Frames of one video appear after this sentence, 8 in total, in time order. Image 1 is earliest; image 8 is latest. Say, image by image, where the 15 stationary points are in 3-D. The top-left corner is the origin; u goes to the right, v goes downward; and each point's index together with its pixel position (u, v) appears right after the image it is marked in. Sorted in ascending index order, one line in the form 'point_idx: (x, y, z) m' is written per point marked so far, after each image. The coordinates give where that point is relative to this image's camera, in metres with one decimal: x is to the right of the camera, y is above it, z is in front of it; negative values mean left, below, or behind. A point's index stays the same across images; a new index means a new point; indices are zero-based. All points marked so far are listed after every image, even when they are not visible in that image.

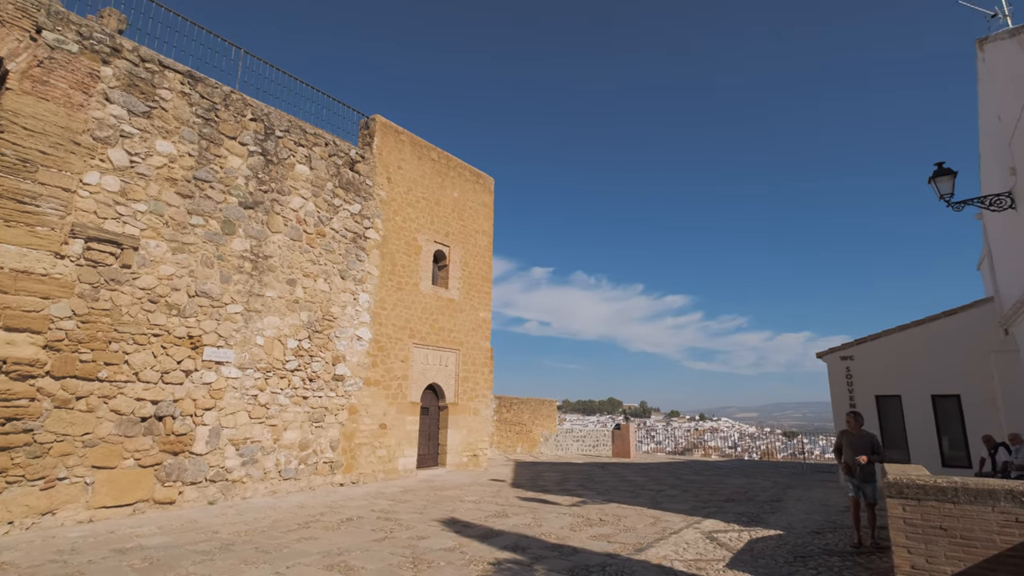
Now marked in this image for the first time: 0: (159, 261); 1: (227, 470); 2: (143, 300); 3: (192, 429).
0: (-4.1, +0.3, +6.3) m
1: (-3.5, -2.2, +6.6) m
2: (-4.2, -0.1, +6.1) m
3: (-3.8, -1.7, +6.3) m
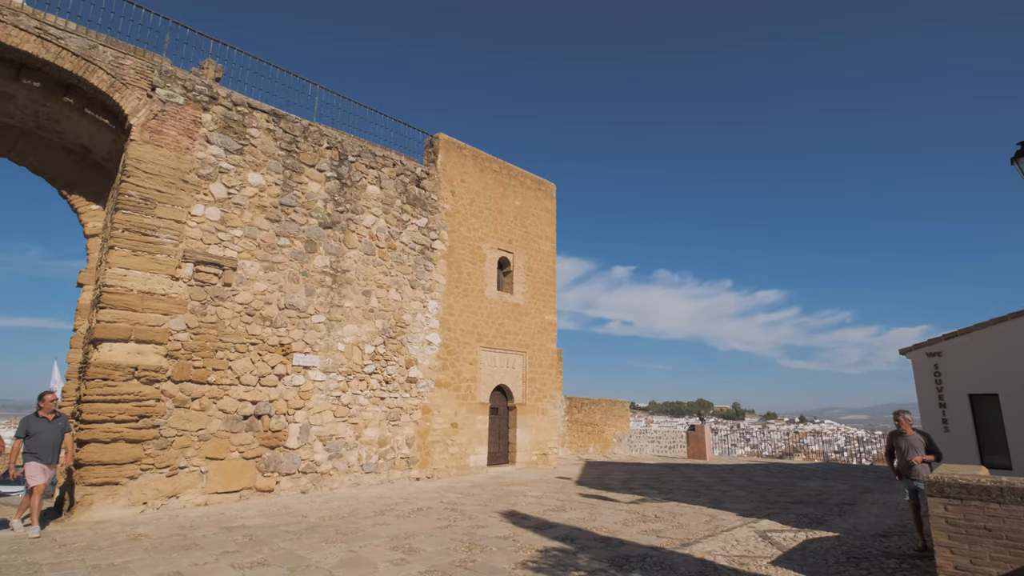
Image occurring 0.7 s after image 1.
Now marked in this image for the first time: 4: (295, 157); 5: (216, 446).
0: (-3.5, +0.1, +7.2) m
1: (-2.7, -2.4, +7.4) m
2: (-3.5, -0.3, +7.0) m
3: (-3.0, -1.8, +7.2) m
4: (-3.2, +1.9, +7.8) m
5: (-3.6, -1.9, +6.5) m
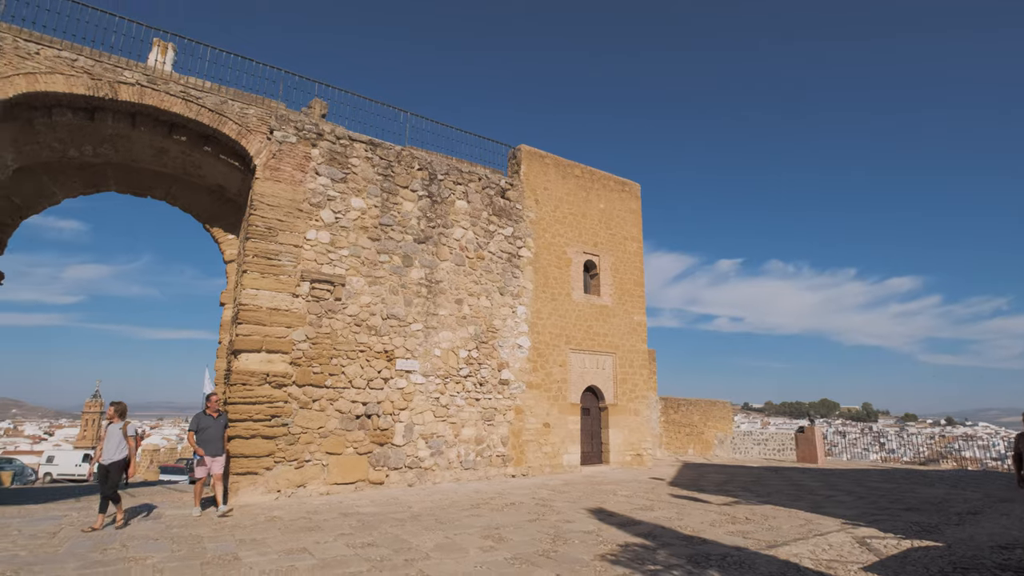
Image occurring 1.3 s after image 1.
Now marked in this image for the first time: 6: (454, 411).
0: (-2.3, -0.1, +8.0) m
1: (-1.4, -2.6, +8.0) m
2: (-2.4, -0.5, +7.8) m
3: (-1.8, -2.0, +7.9) m
4: (-2.0, +1.7, +8.6) m
5: (-2.5, -2.1, +7.4) m
6: (-0.9, -2.0, +8.5) m
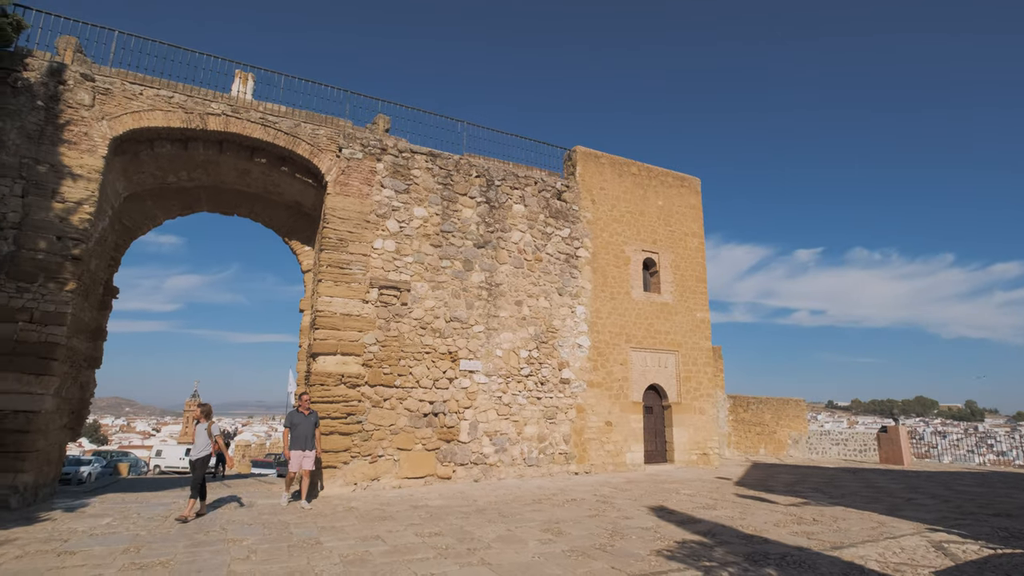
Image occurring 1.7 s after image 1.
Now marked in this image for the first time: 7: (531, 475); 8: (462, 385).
0: (-1.4, -0.1, +8.4) m
1: (-0.4, -2.6, +8.4) m
2: (-1.5, -0.6, +8.3) m
3: (-0.8, -2.1, +8.3) m
4: (-1.0, +1.7, +9.0) m
5: (-1.6, -2.2, +7.9) m
6: (+0.1, -2.0, +8.7) m
7: (+0.3, -3.0, +8.6) m
8: (-0.8, -1.5, +8.4) m
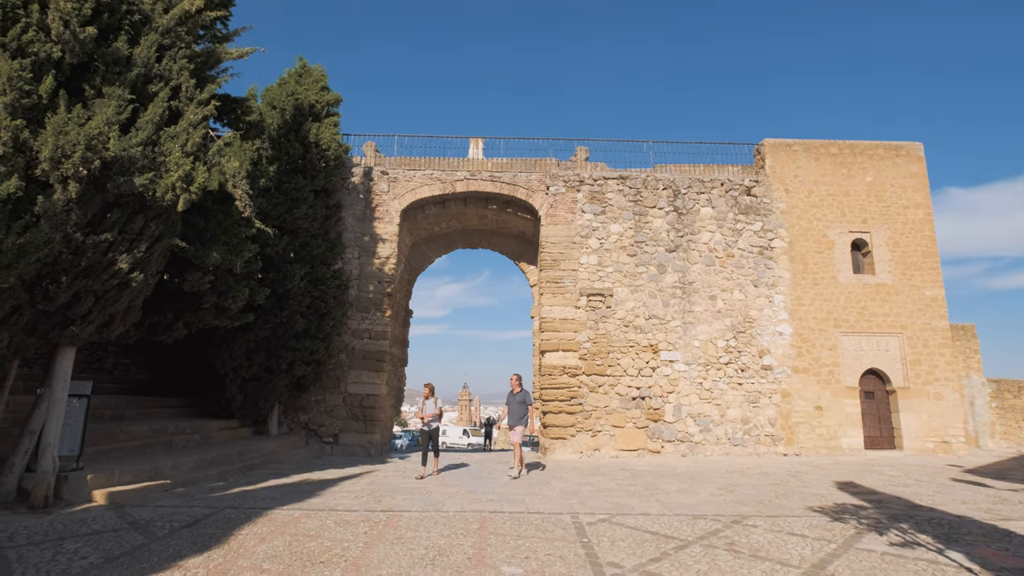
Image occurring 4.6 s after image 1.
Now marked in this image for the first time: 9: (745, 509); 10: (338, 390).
0: (+2.1, -0.2, +10.0) m
1: (+3.2, -2.6, +9.6) m
2: (+2.0, -0.7, +9.9) m
3: (+2.7, -2.1, +9.6) m
4: (+2.5, +1.6, +10.4) m
5: (+1.9, -2.3, +9.6) m
6: (+3.7, -1.9, +9.7) m
7: (+4.0, -2.9, +9.5) m
8: (+2.8, -1.6, +9.8) m
9: (+2.2, -2.1, +5.1) m
10: (-3.2, -1.9, +9.8) m
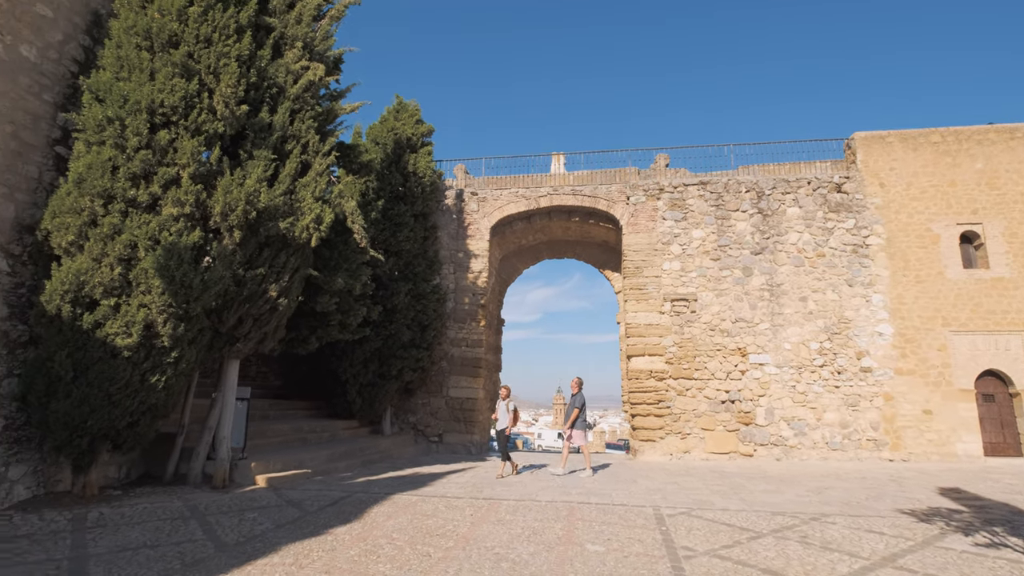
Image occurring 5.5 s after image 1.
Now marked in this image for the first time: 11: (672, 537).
0: (+3.8, -0.3, +10.1) m
1: (+4.8, -2.7, +9.5) m
2: (+3.7, -0.8, +10.0) m
3: (+4.4, -2.2, +9.6) m
4: (+4.1, +1.6, +10.5) m
5: (+3.5, -2.4, +9.7) m
6: (+5.4, -2.0, +9.5) m
7: (+5.6, -3.0, +9.3) m
8: (+4.4, -1.6, +9.7) m
9: (+3.1, -2.2, +5.3) m
10: (-1.4, -2.1, +10.7) m
11: (+1.3, -1.9, +4.2) m
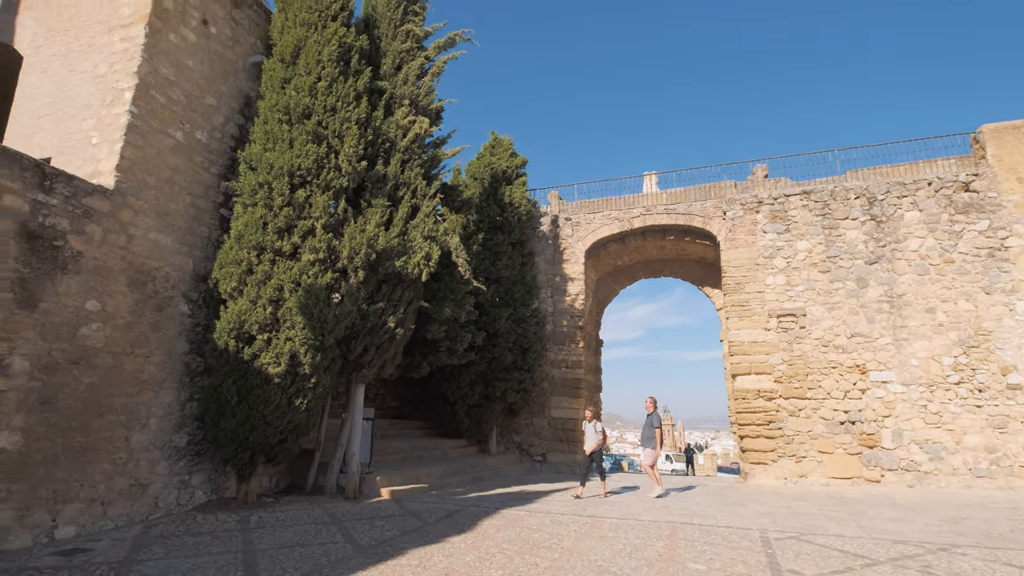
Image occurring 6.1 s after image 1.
0: (+5.6, -0.6, +9.6) m
1: (+6.6, -2.8, +8.7) m
2: (+5.5, -1.0, +9.5) m
3: (+6.1, -2.4, +9.0) m
4: (+5.9, +1.3, +10.0) m
5: (+5.4, -2.7, +9.2) m
6: (+7.1, -2.1, +8.7) m
7: (+7.3, -3.1, +8.3) m
8: (+6.2, -1.8, +9.1) m
9: (+4.1, -2.3, +4.9) m
10: (+0.6, -2.6, +11.1) m
11: (+2.1, -2.1, +4.2) m
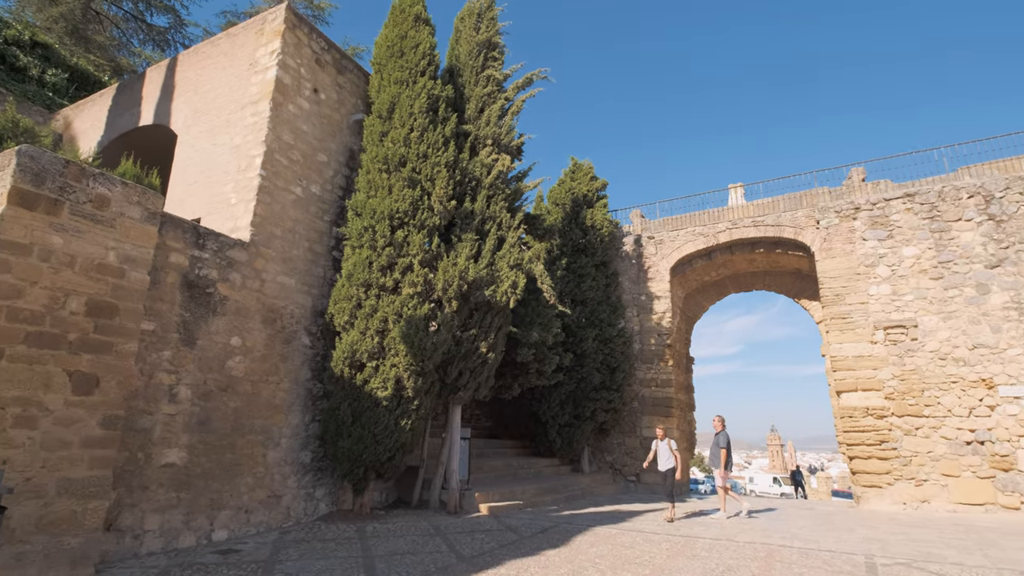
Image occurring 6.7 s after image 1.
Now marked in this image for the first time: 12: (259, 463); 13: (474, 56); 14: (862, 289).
0: (+7.1, -0.7, +8.9) m
1: (+8.0, -2.9, +7.7) m
2: (+7.0, -1.2, +8.8) m
3: (+7.6, -2.5, +8.1) m
4: (+7.4, +1.2, +9.3) m
5: (+6.9, -2.8, +8.4) m
6: (+8.5, -2.2, +7.7) m
7: (+8.7, -3.1, +7.3) m
8: (+7.7, -1.9, +8.2) m
9: (+4.9, -2.4, +4.4) m
10: (+2.5, -3.0, +11.1) m
11: (+2.8, -2.2, +4.0) m
12: (-2.9, -2.0, +6.1) m
13: (-0.6, +3.7, +8.5) m
14: (+6.2, 0.0, +9.6) m
